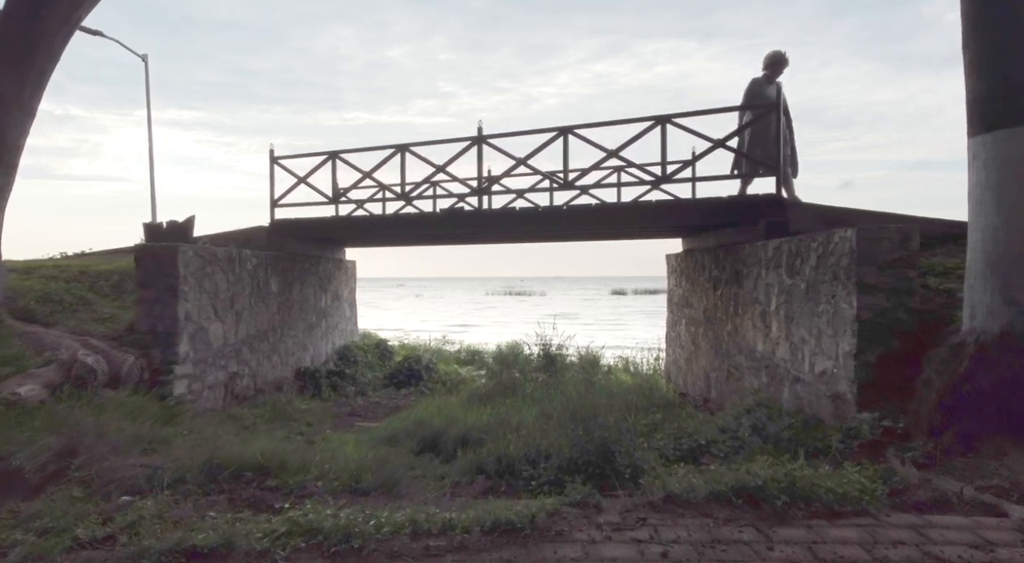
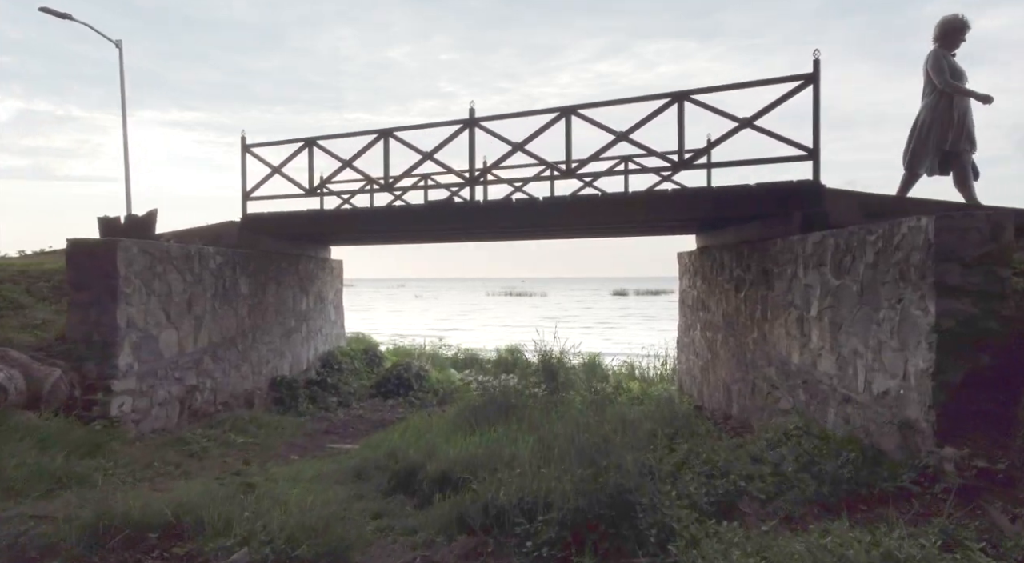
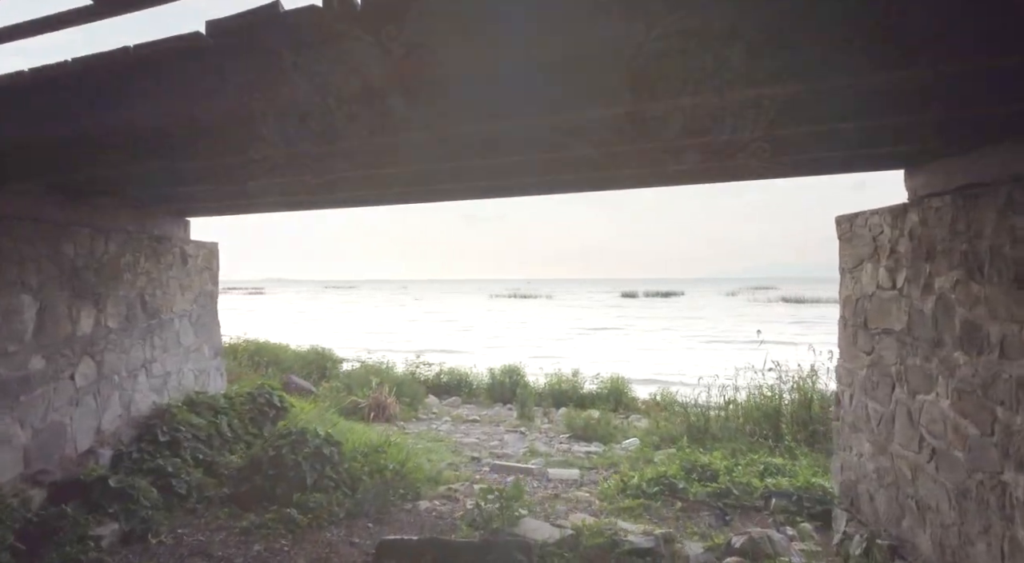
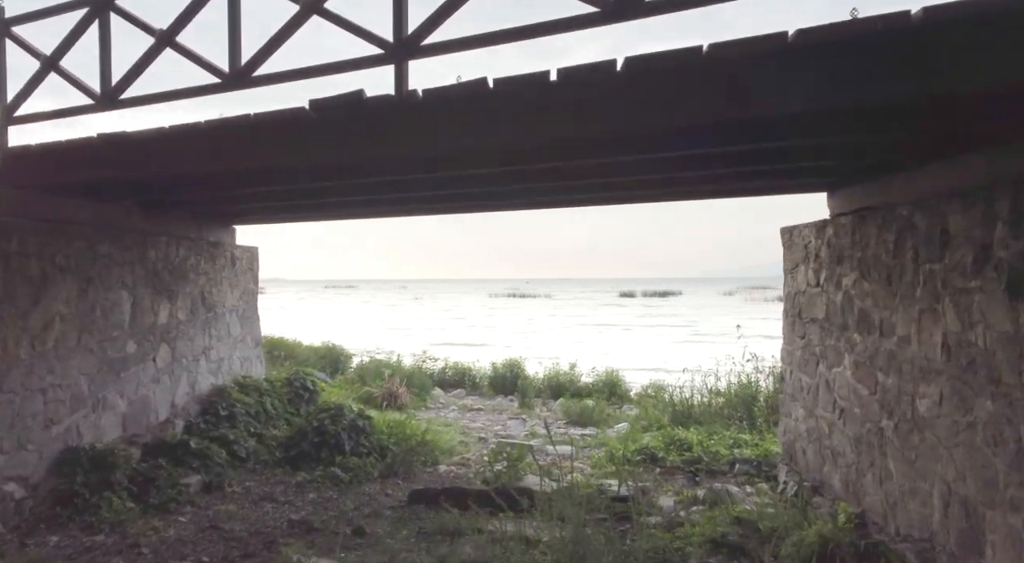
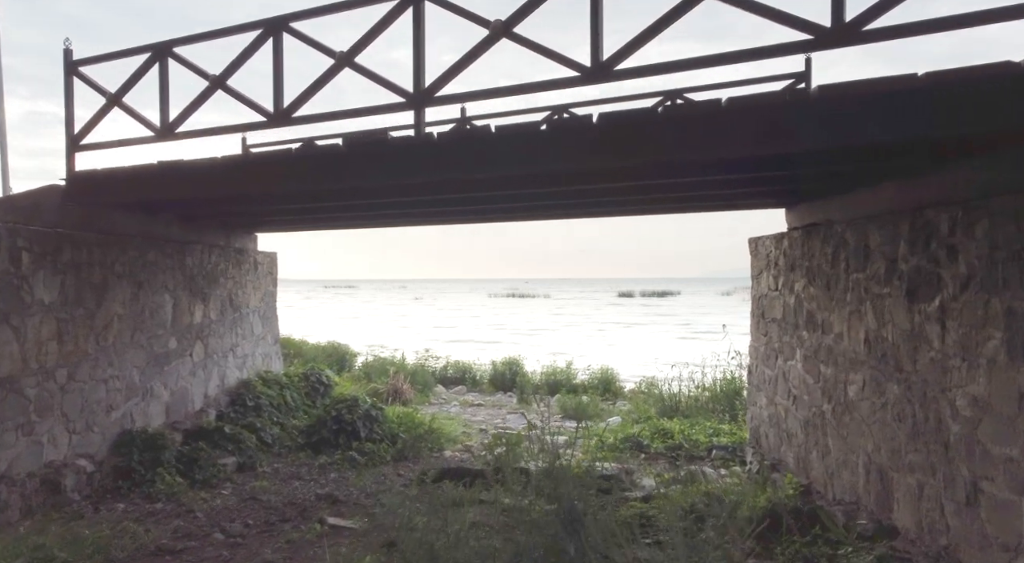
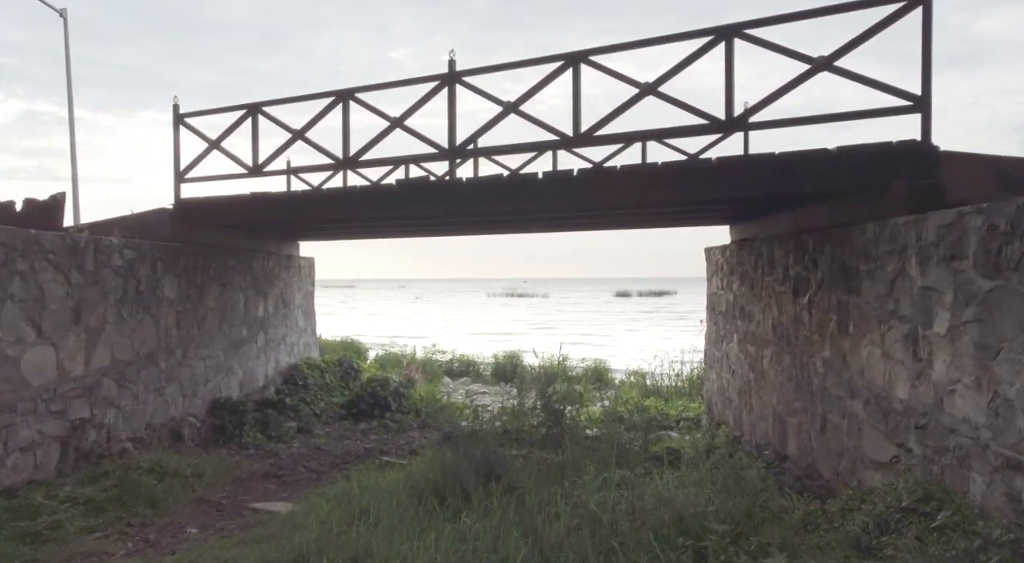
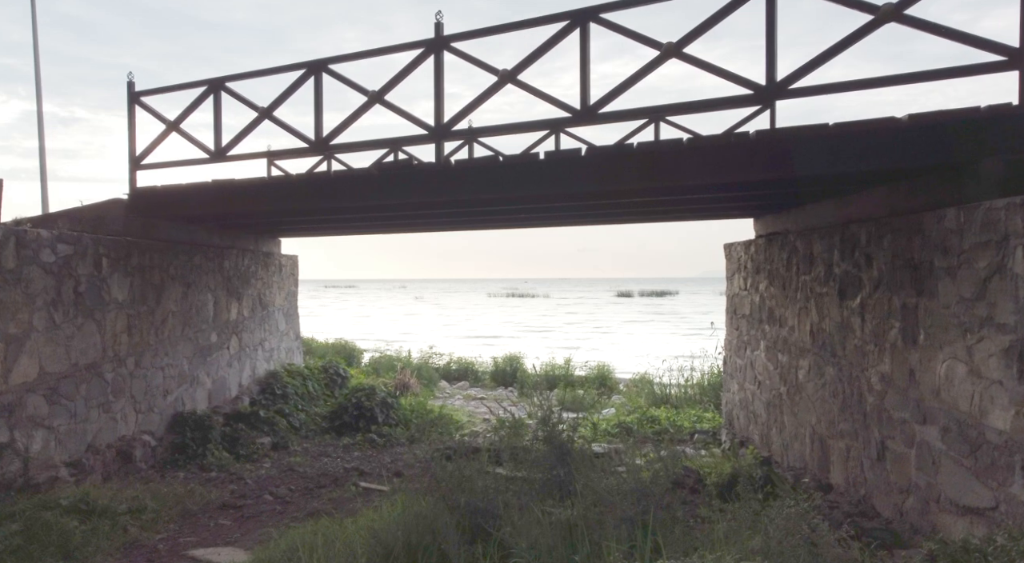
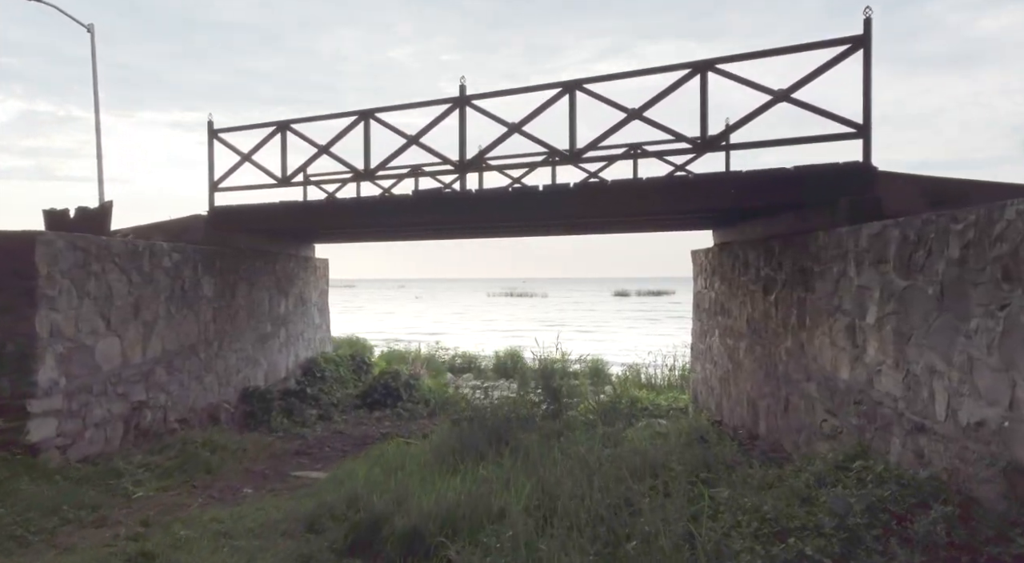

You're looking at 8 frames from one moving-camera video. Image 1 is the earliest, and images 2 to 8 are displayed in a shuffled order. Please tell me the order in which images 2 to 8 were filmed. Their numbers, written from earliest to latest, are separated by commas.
2, 8, 6, 7, 5, 4, 3
